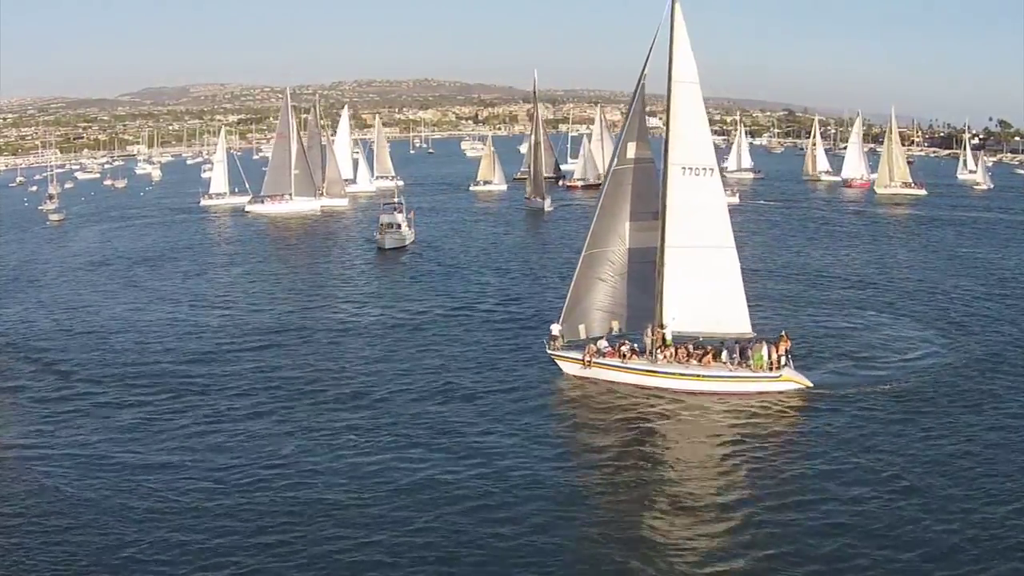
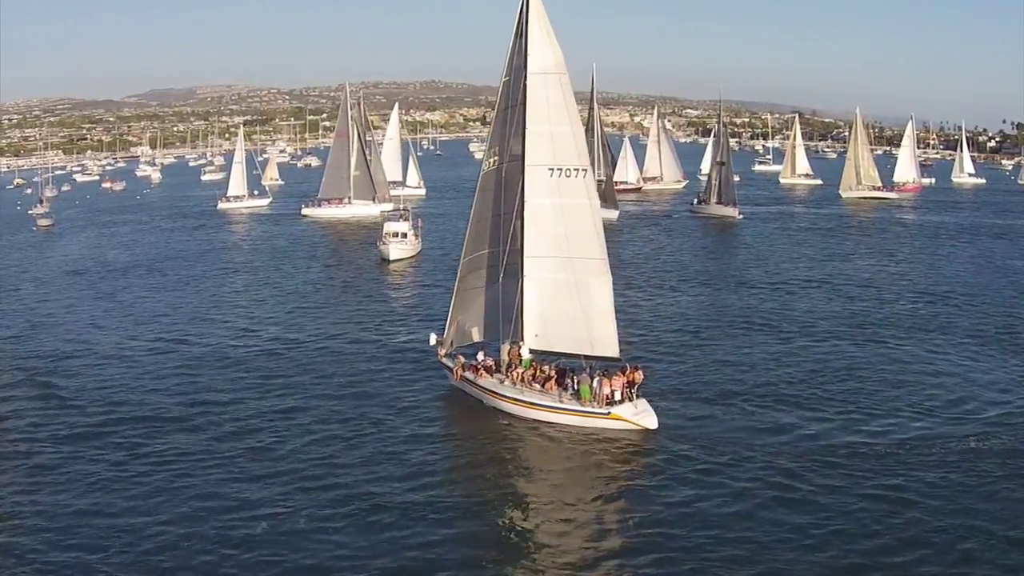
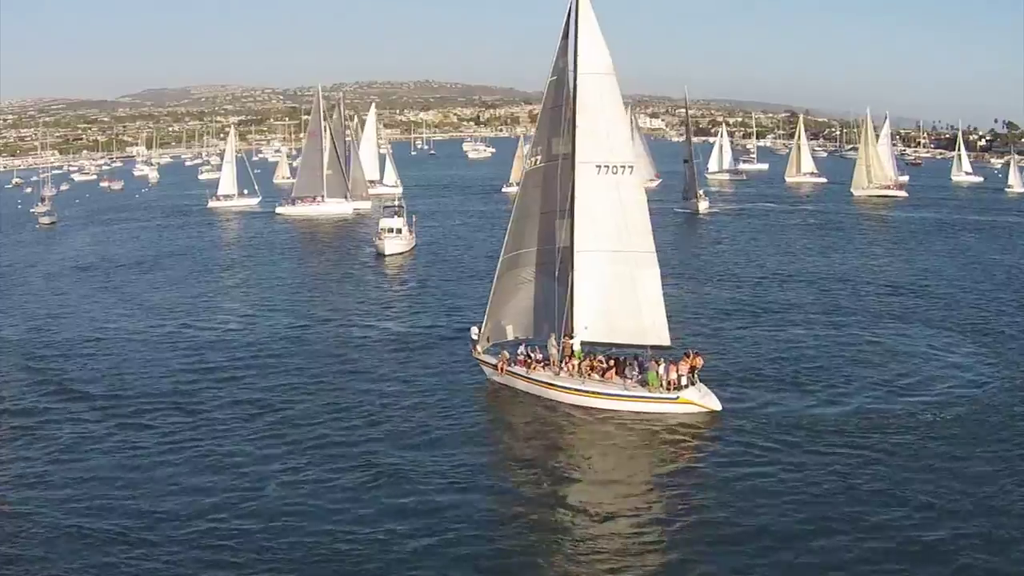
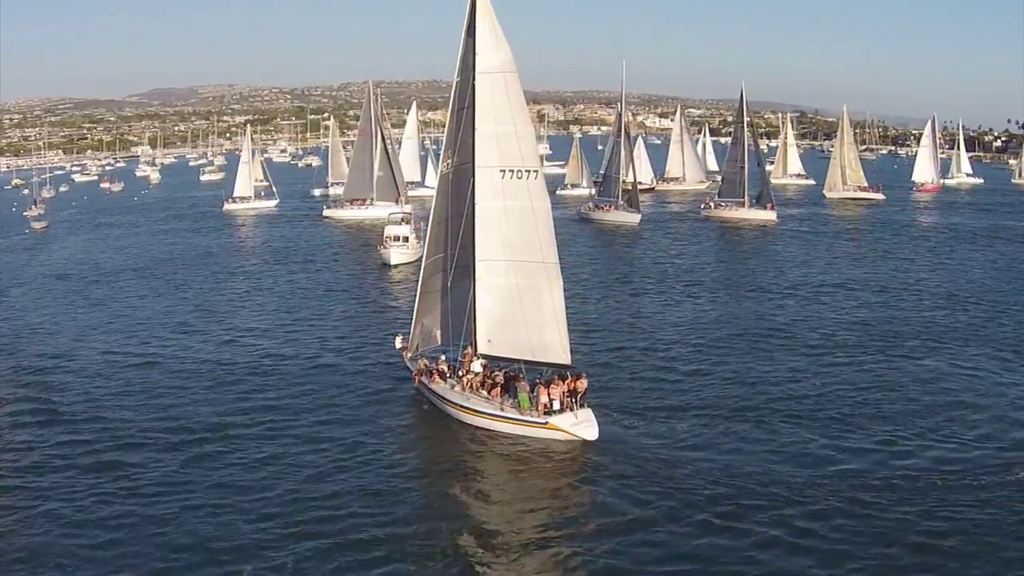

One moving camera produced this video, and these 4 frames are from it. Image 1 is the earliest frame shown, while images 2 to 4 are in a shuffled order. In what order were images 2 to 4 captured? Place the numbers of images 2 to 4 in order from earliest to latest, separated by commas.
3, 2, 4
